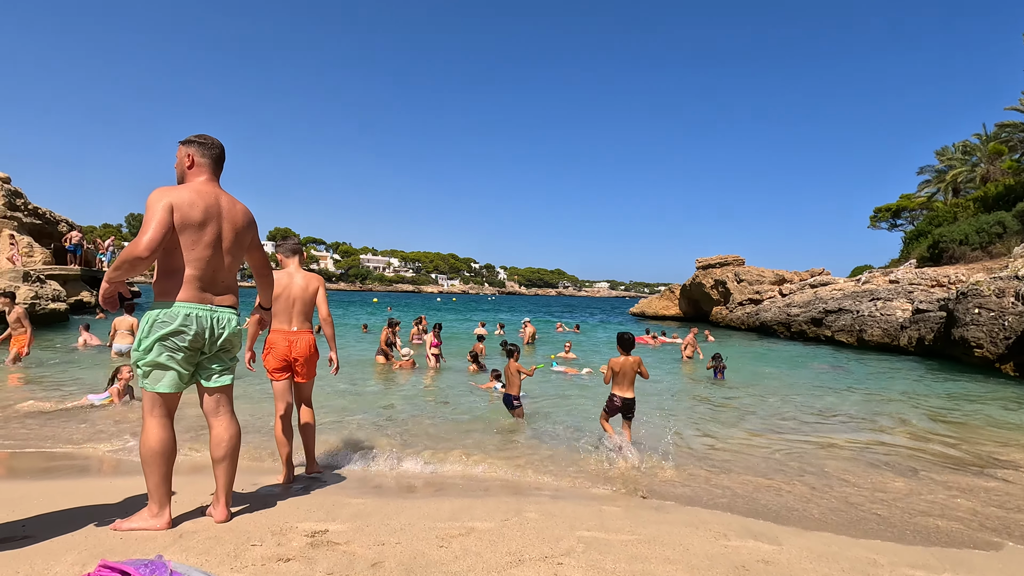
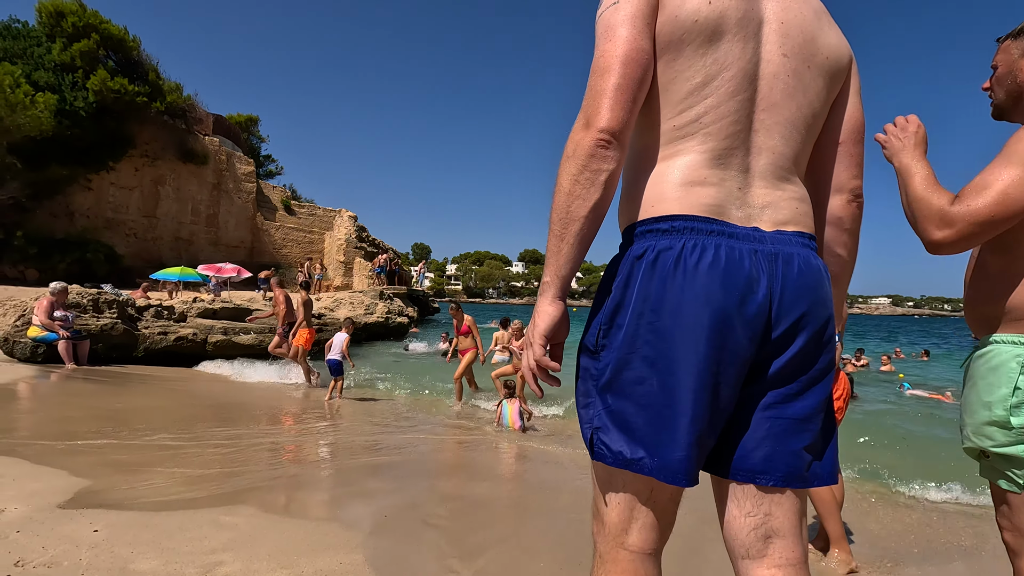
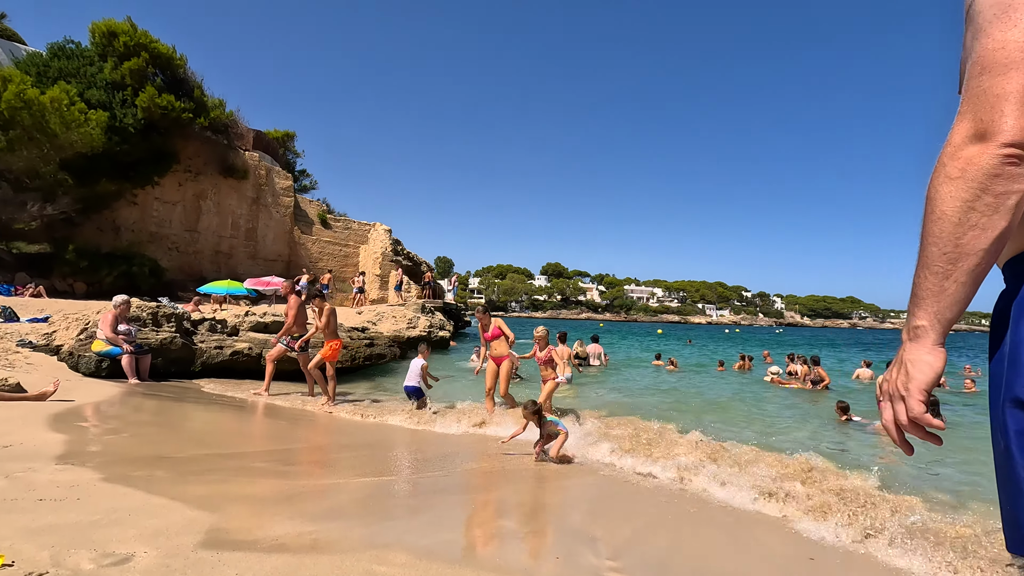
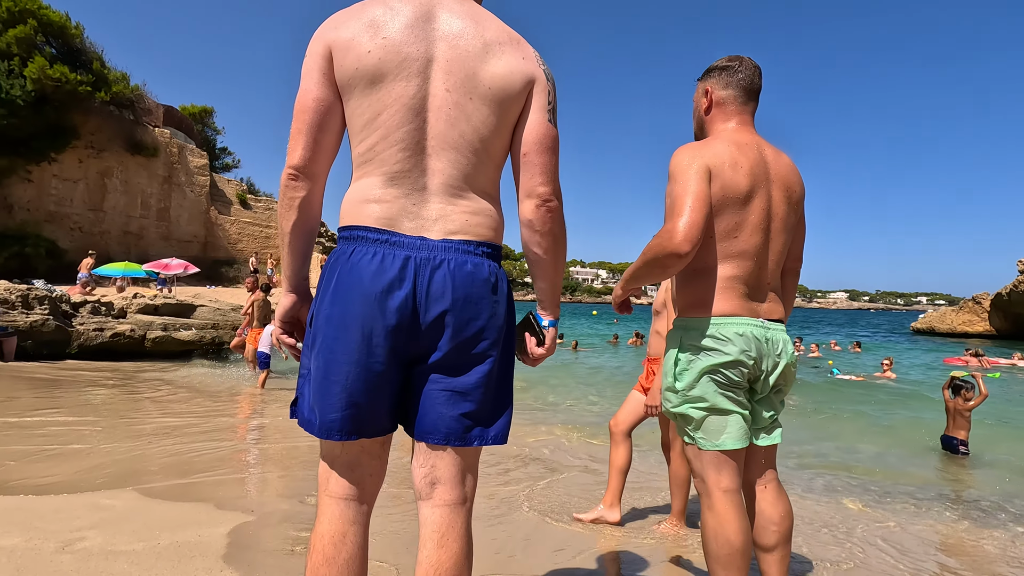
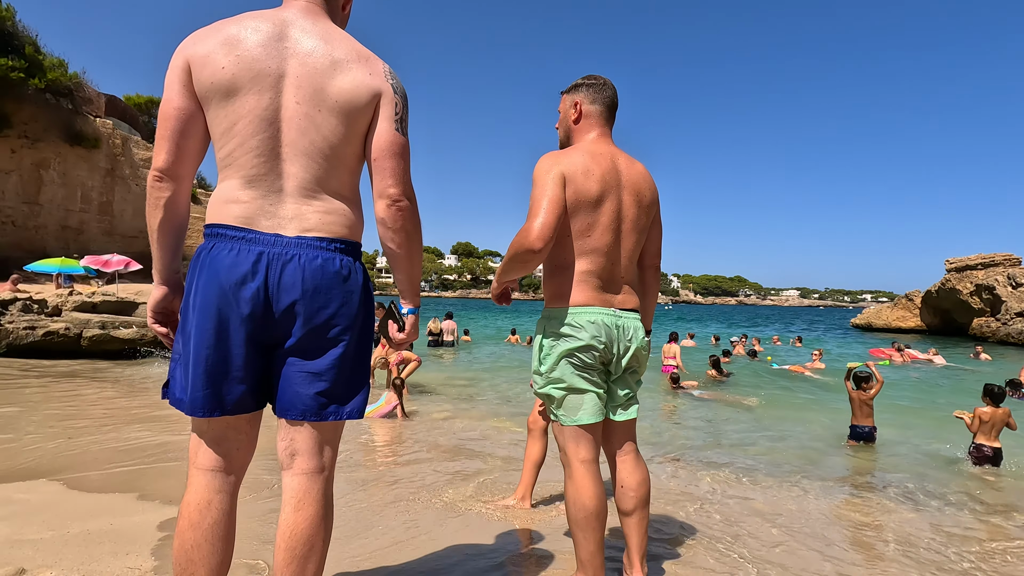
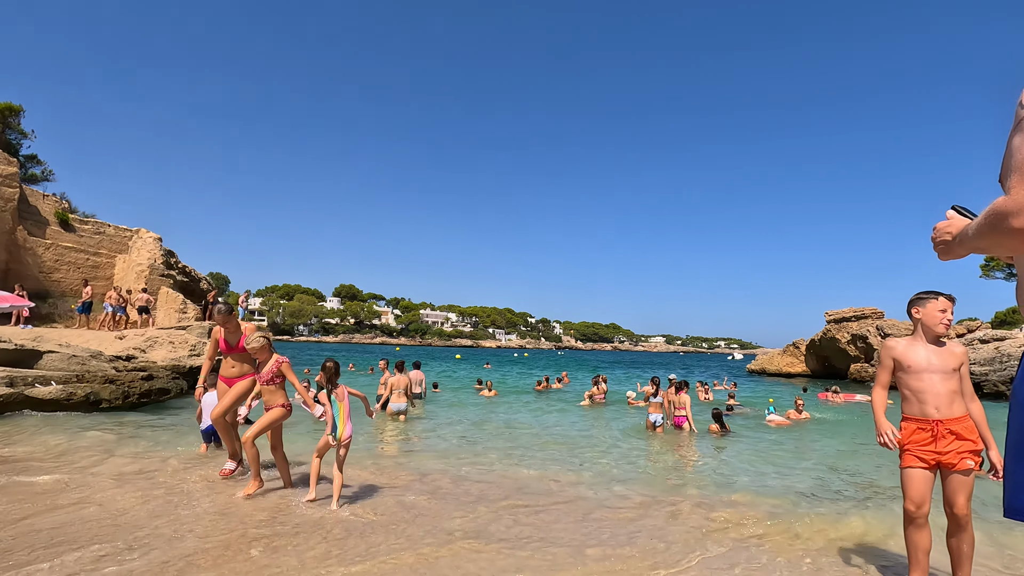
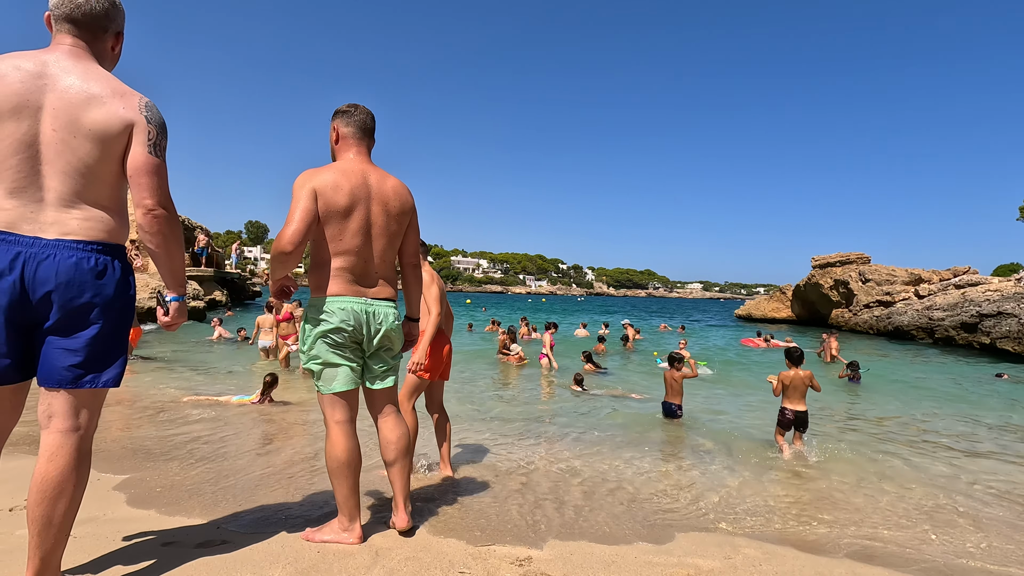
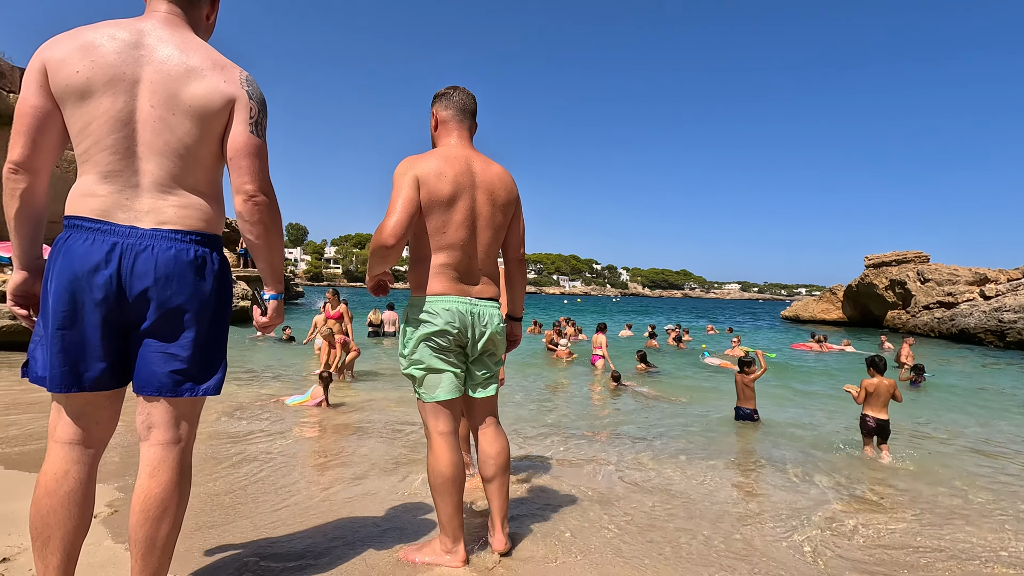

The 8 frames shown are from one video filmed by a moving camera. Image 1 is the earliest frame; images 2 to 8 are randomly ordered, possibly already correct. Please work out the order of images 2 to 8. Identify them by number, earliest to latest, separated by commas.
7, 8, 5, 4, 2, 3, 6
